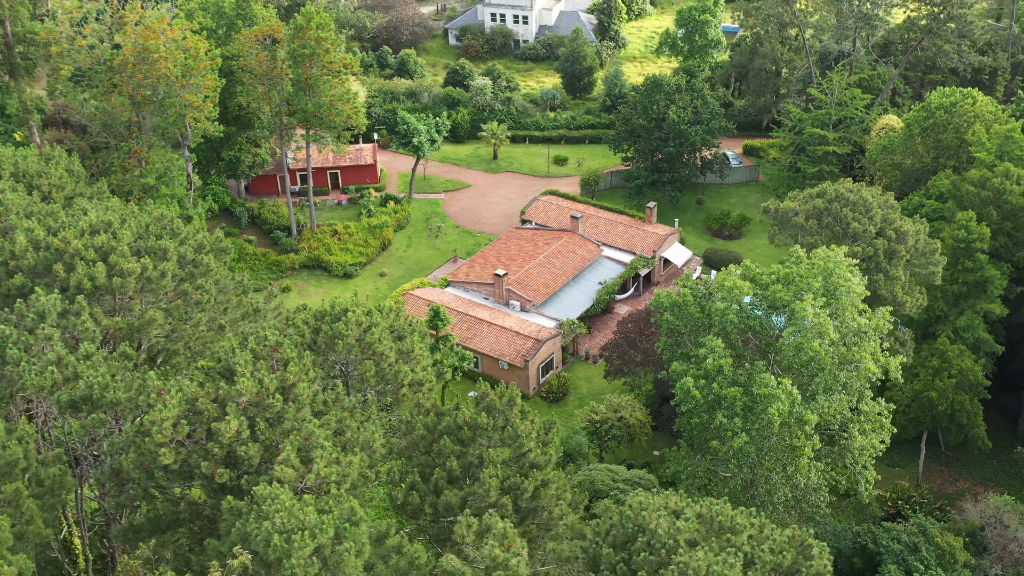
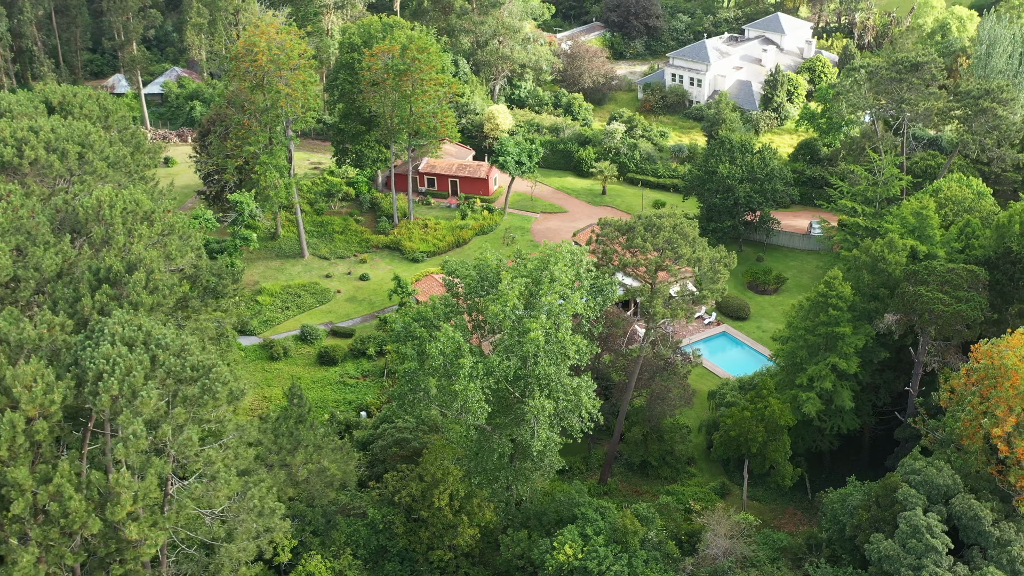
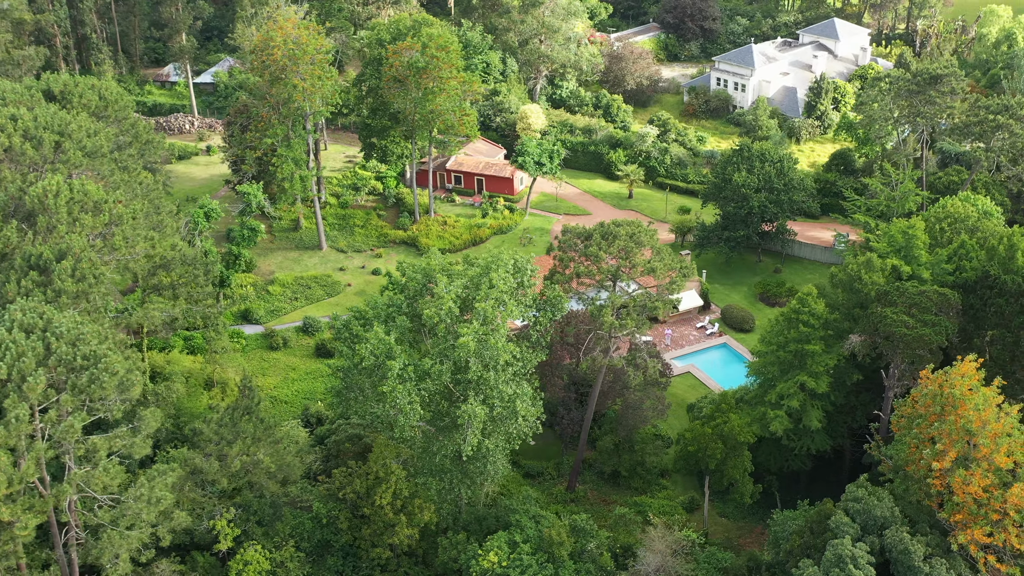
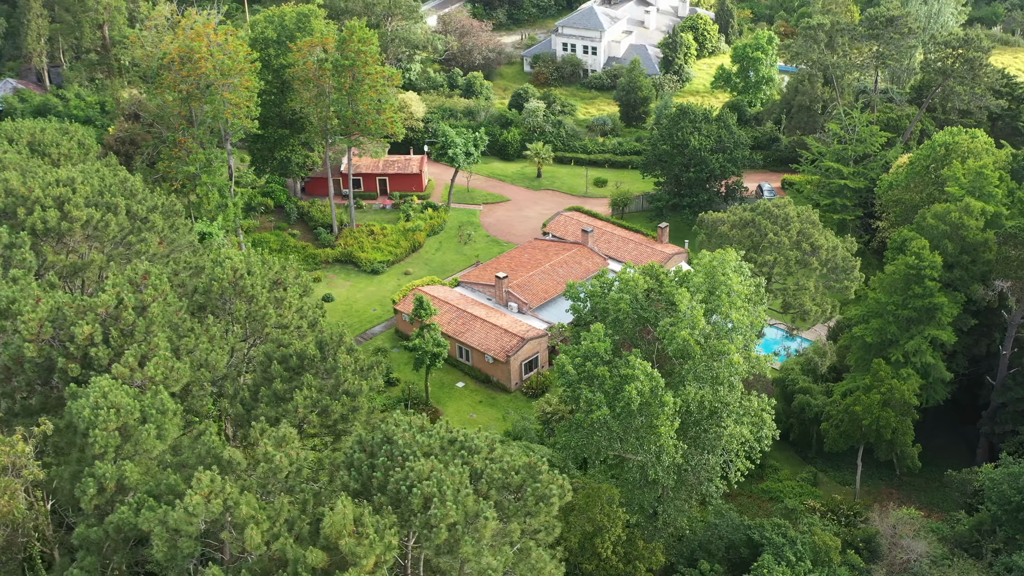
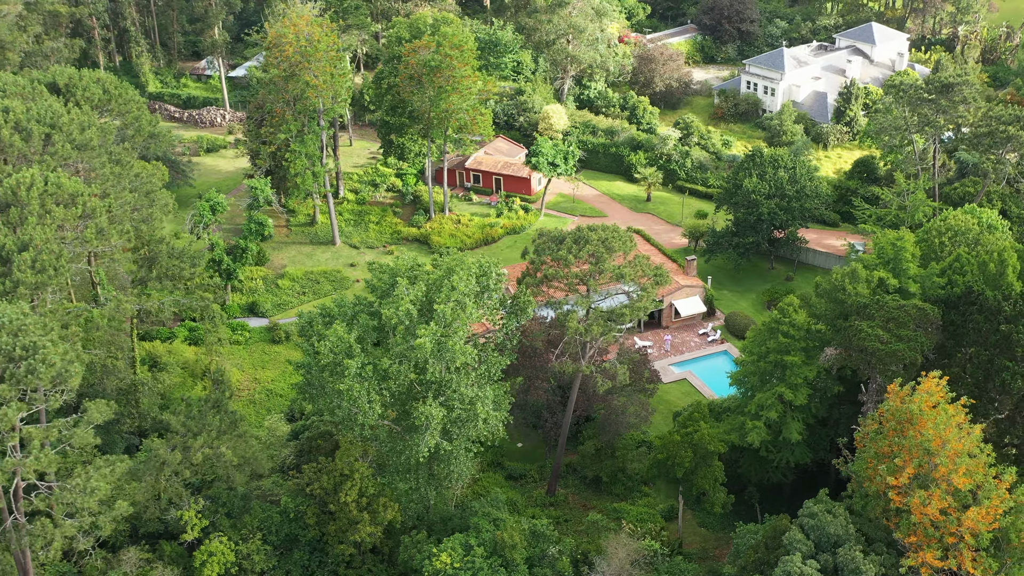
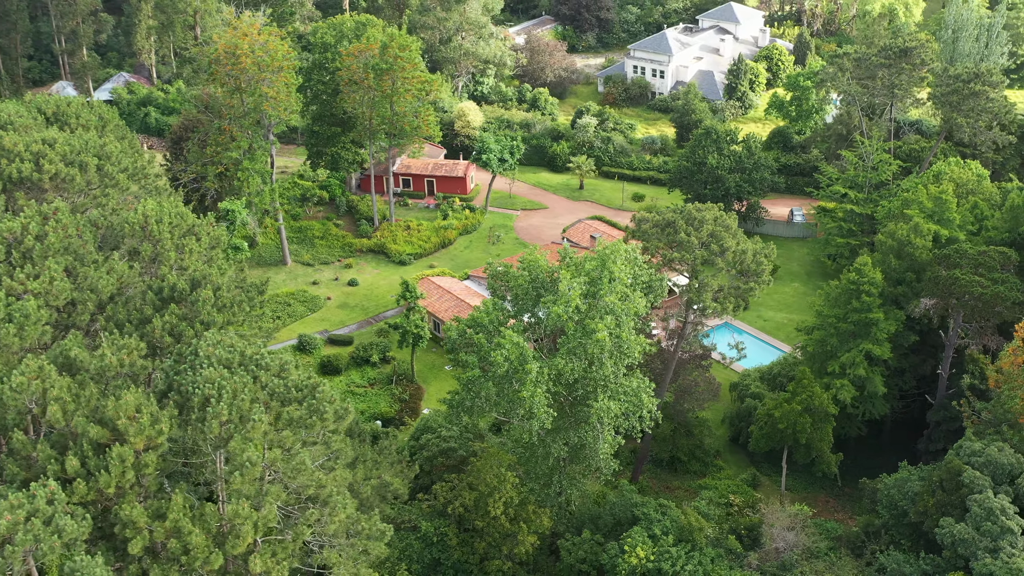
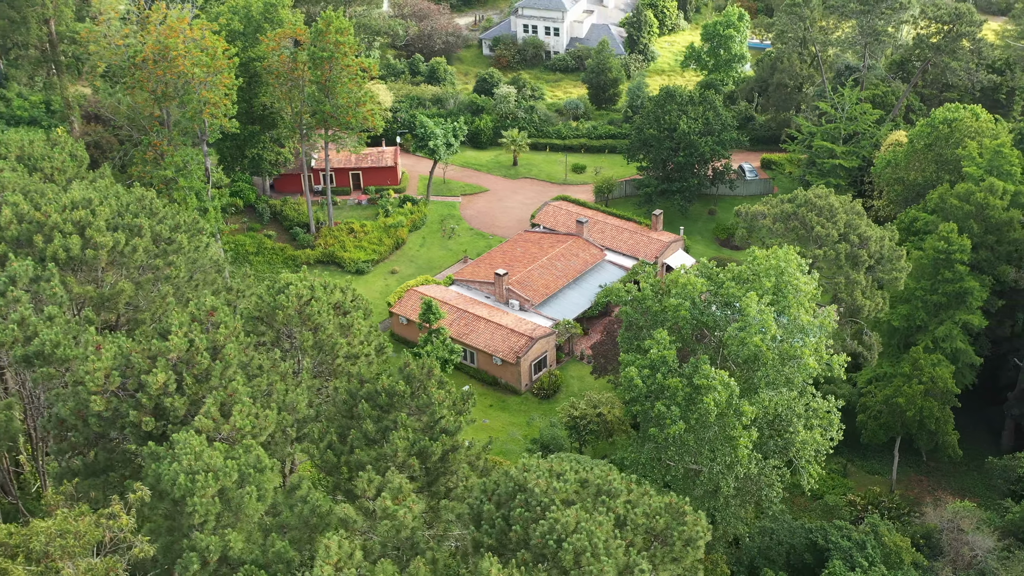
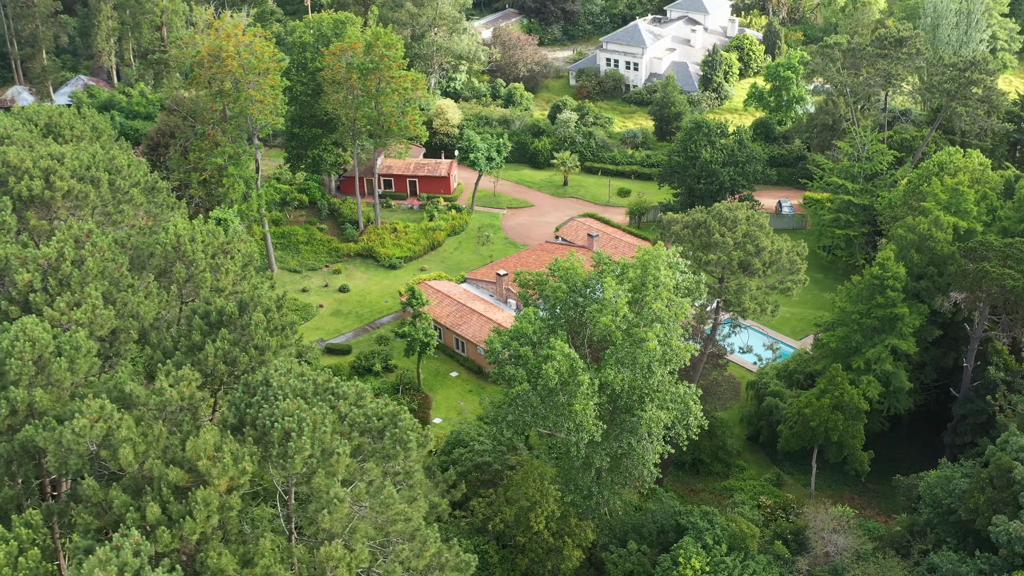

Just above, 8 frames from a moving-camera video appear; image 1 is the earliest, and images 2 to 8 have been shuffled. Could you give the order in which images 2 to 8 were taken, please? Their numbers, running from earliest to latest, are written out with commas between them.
7, 4, 8, 6, 2, 3, 5
